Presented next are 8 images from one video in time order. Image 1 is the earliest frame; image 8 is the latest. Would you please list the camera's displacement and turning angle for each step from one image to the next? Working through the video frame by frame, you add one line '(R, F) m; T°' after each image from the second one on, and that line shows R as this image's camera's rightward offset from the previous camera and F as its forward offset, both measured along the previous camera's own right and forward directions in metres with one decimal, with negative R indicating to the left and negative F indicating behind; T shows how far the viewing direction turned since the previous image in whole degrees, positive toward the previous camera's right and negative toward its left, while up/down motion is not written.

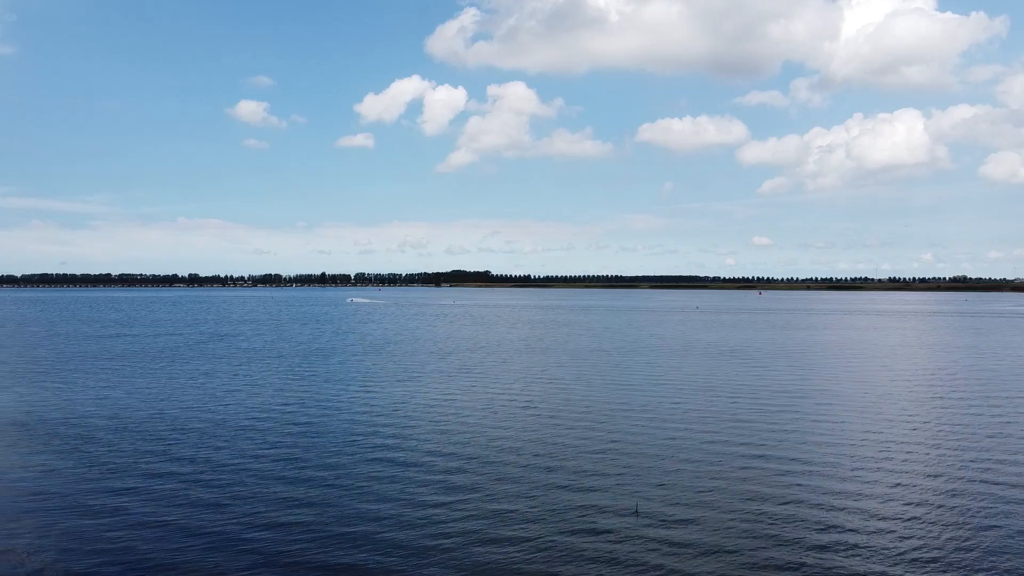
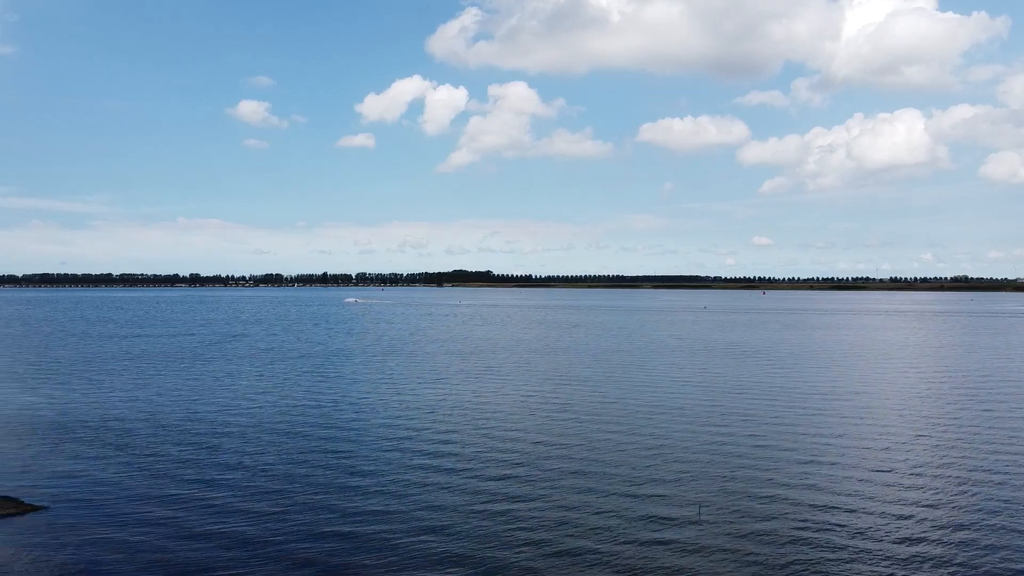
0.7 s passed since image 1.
(-1.5, 0.0) m; 0°
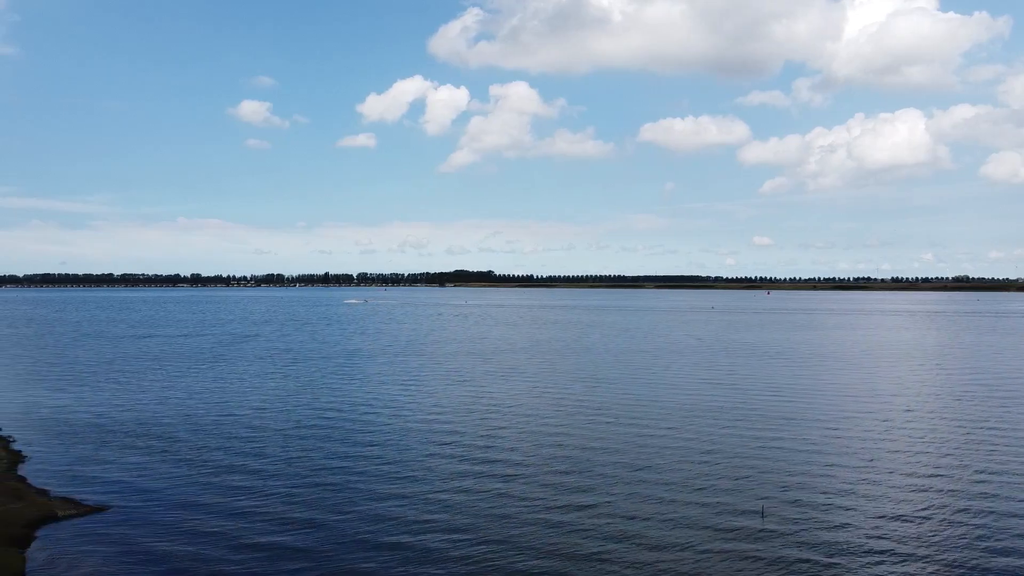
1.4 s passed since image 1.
(-1.4, 0.0) m; 0°
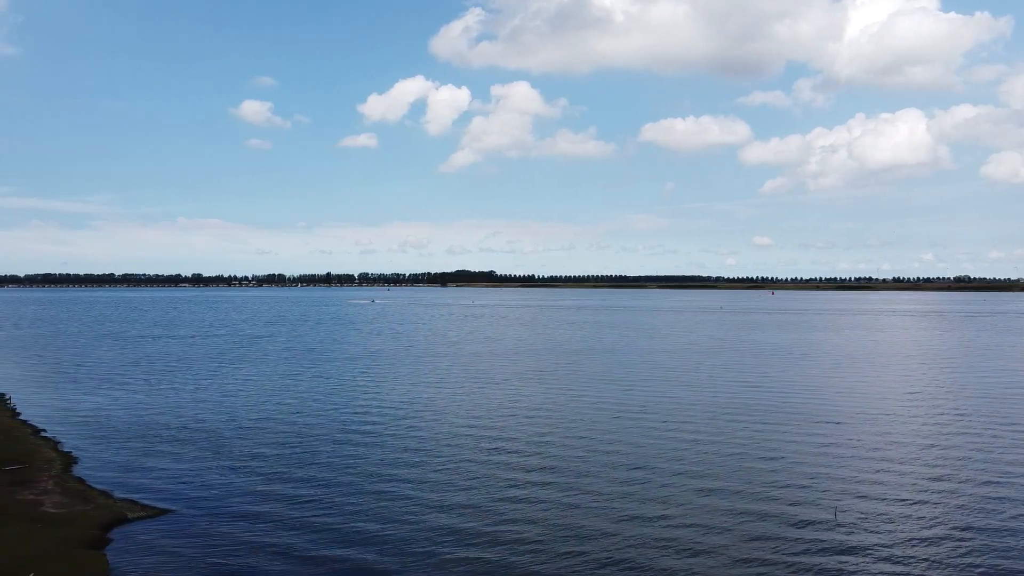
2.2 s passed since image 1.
(-1.7, -0.1) m; 0°
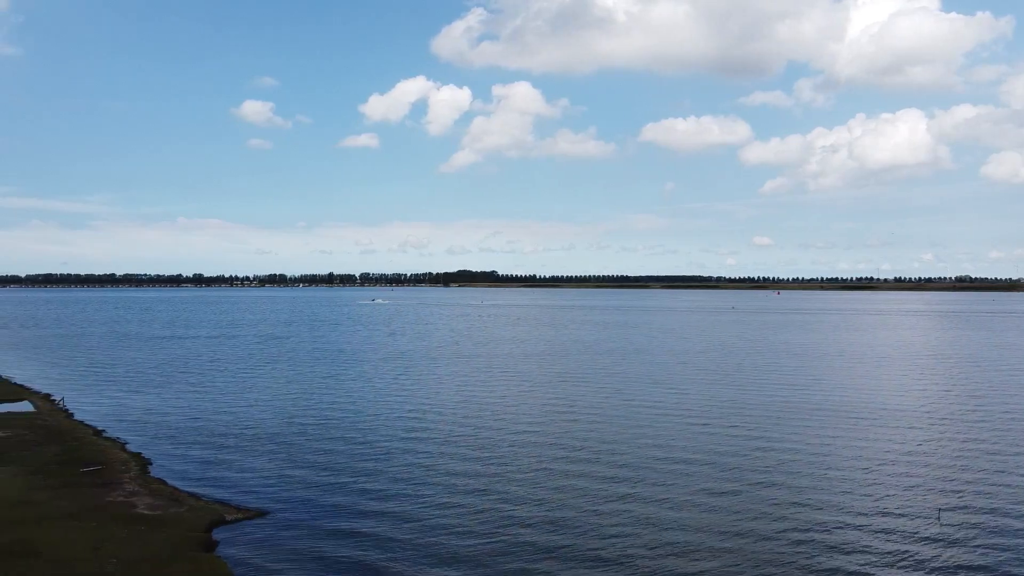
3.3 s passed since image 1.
(-2.4, -0.1) m; 0°
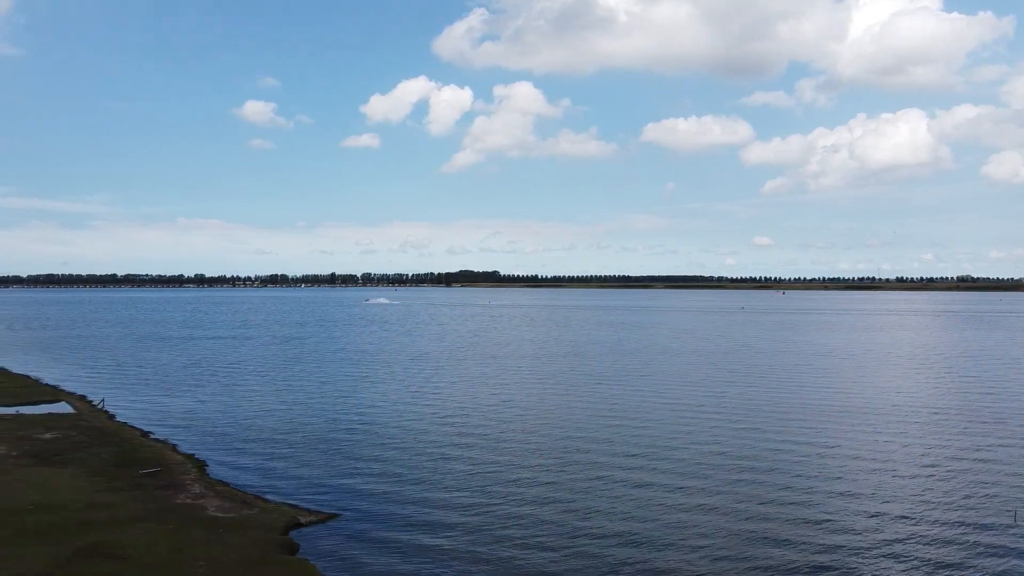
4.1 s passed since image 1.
(-1.8, 0.0) m; 0°
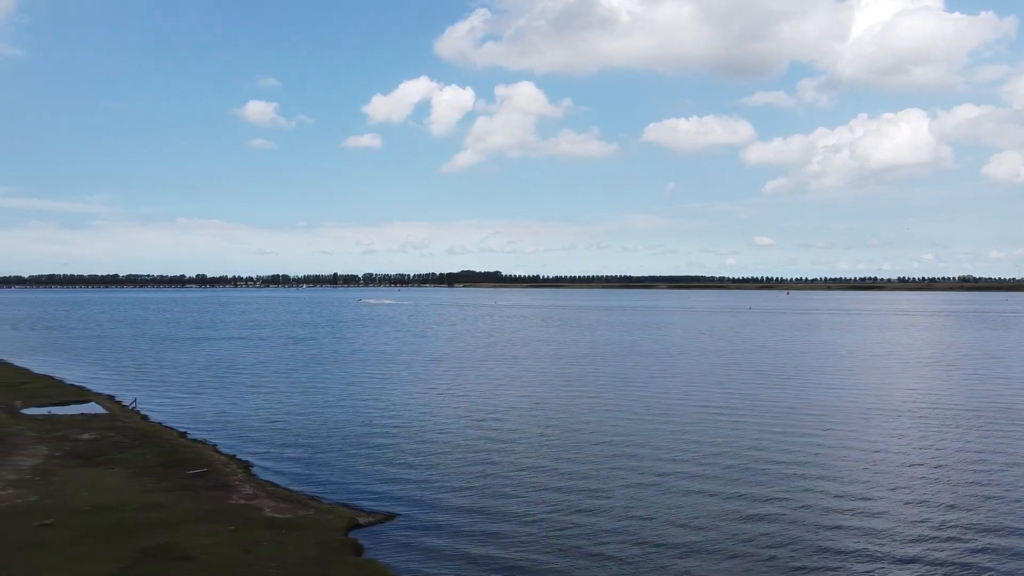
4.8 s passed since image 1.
(-1.4, 0.0) m; 0°
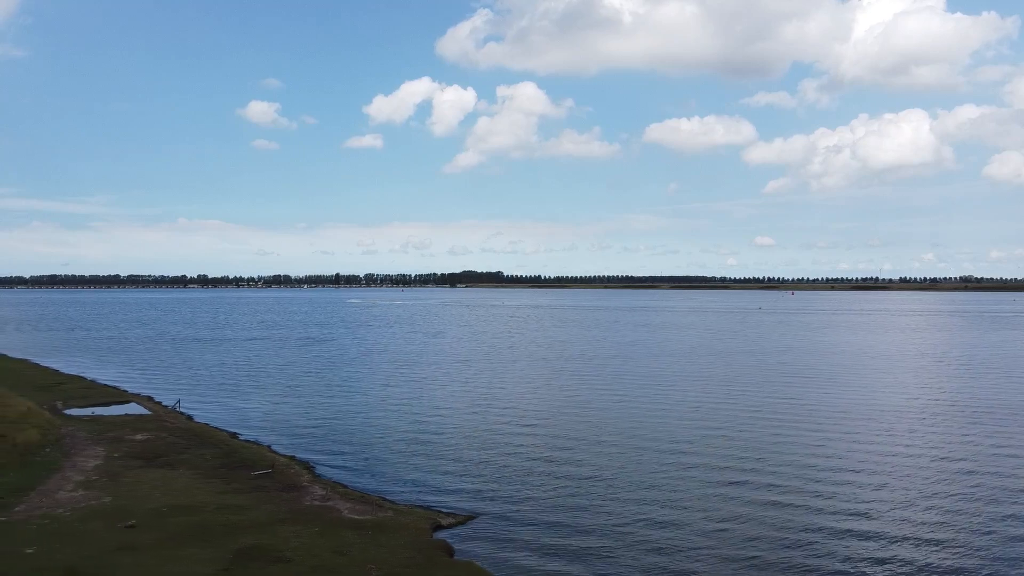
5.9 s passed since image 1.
(-2.0, +0.1) m; 0°
